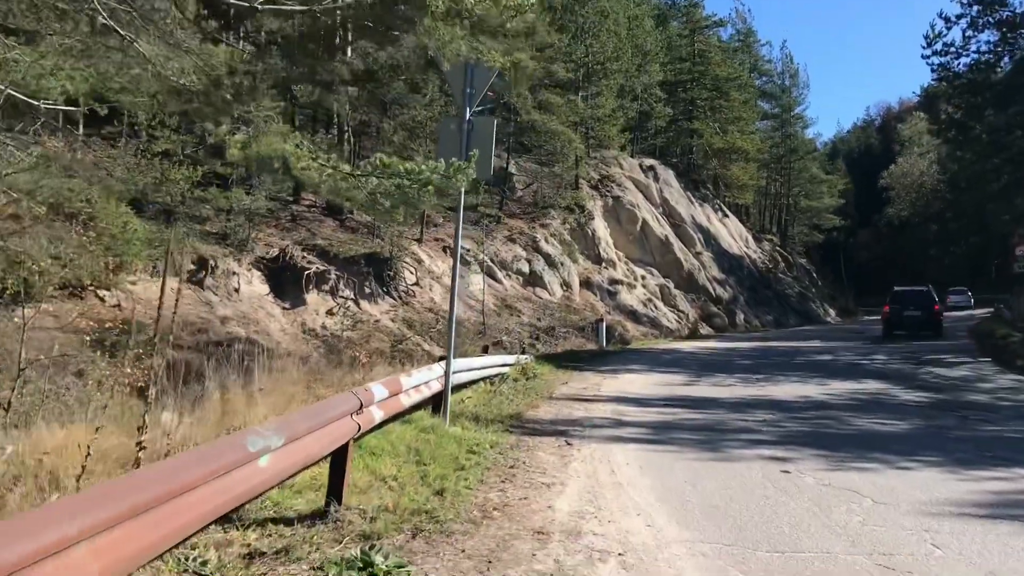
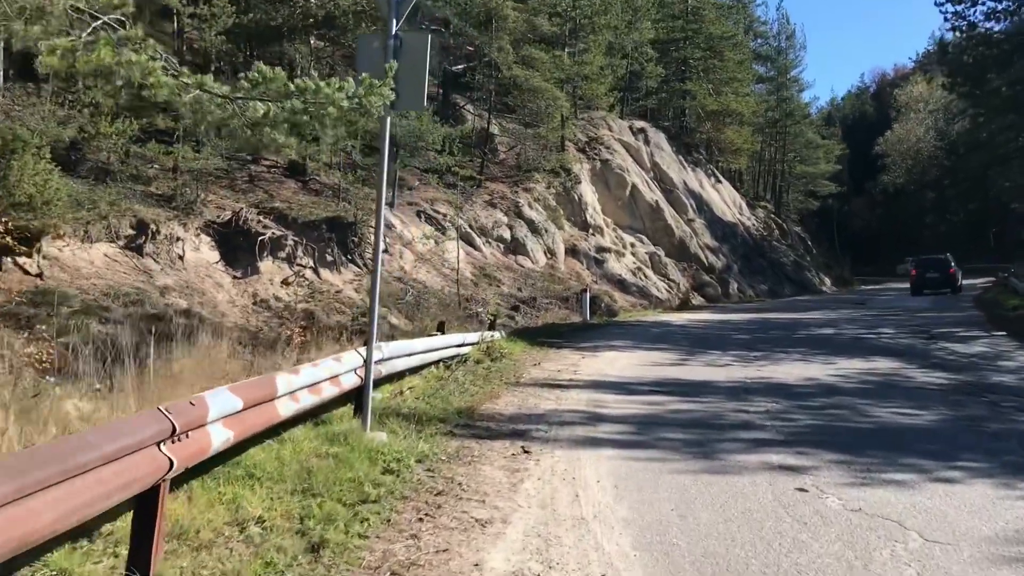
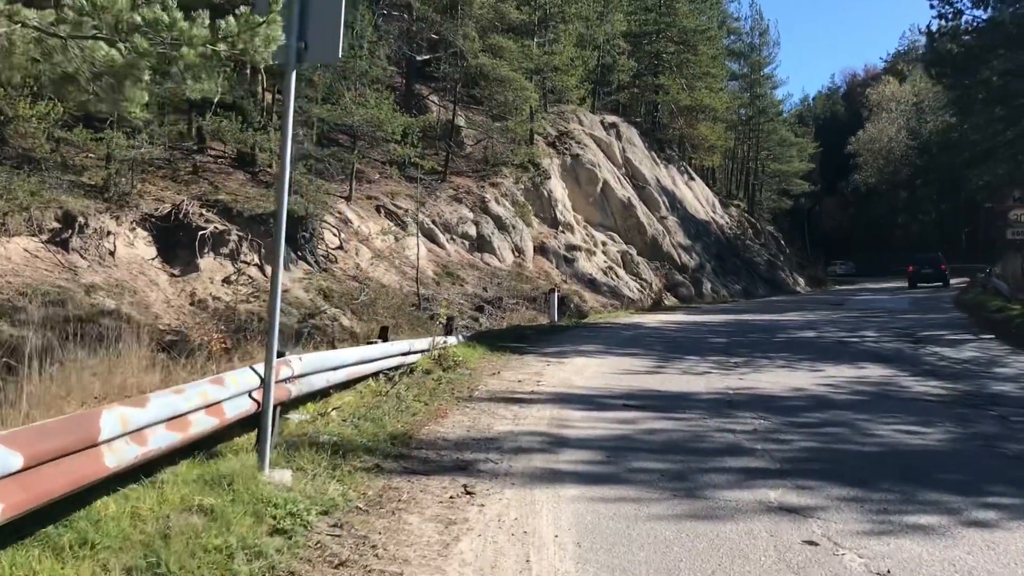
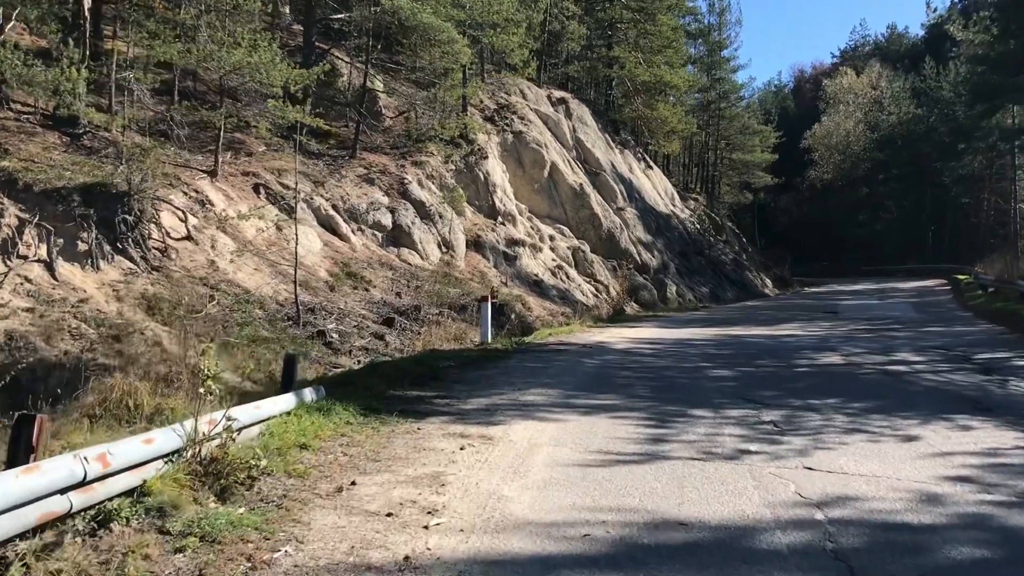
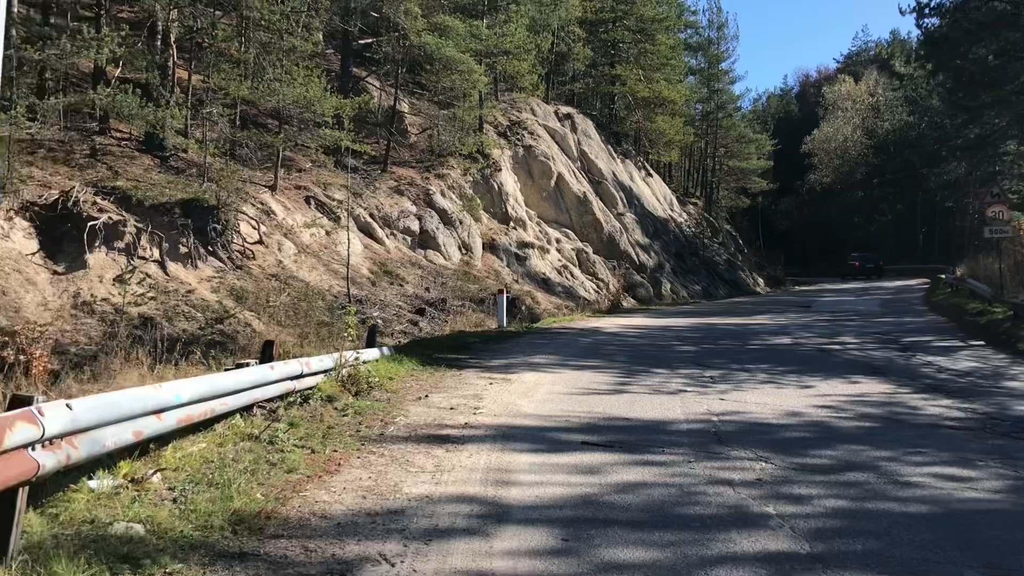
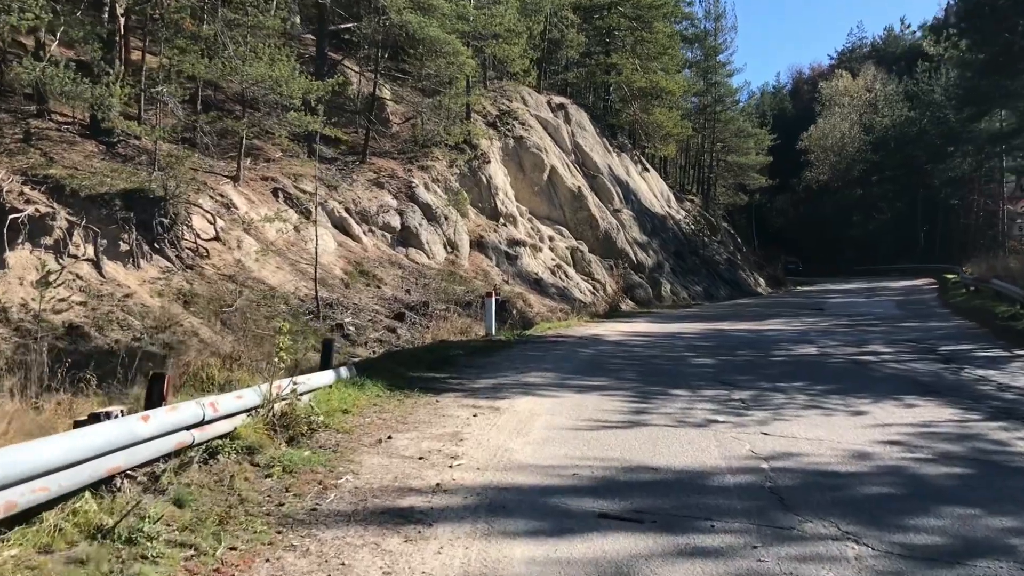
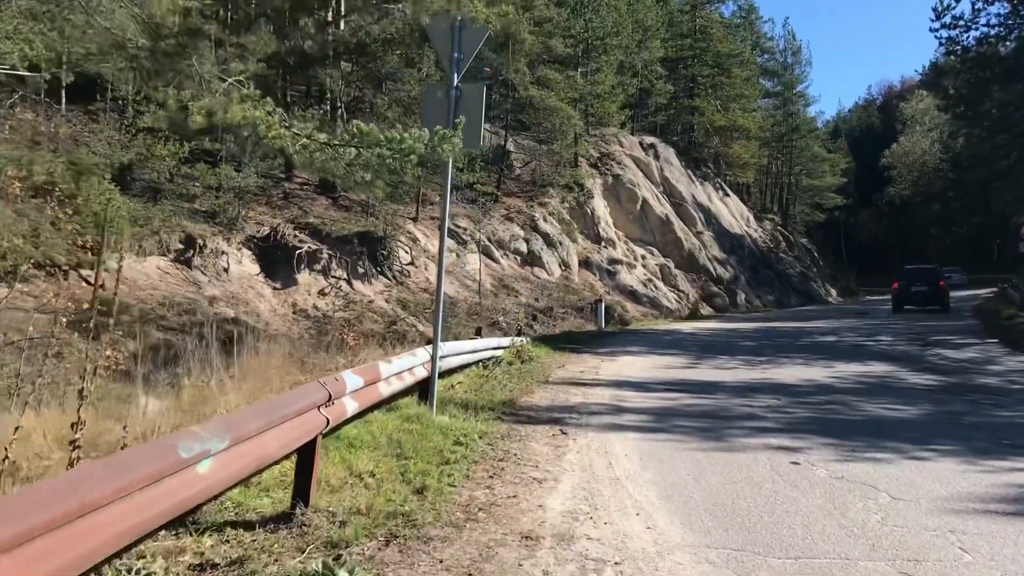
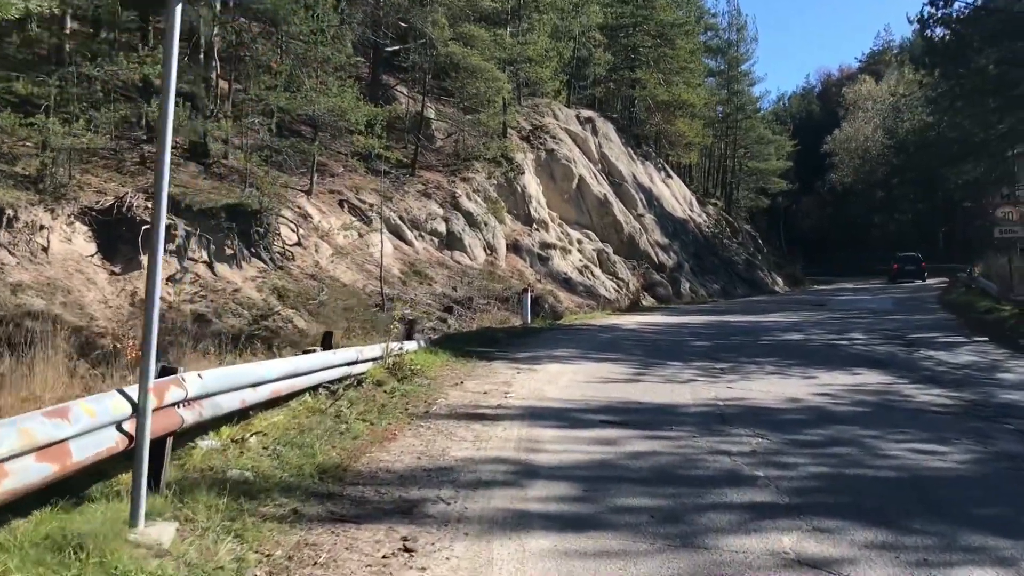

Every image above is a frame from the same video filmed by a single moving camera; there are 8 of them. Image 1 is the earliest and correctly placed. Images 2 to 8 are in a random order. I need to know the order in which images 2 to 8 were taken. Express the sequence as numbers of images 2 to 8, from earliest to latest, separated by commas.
7, 2, 3, 8, 5, 6, 4
